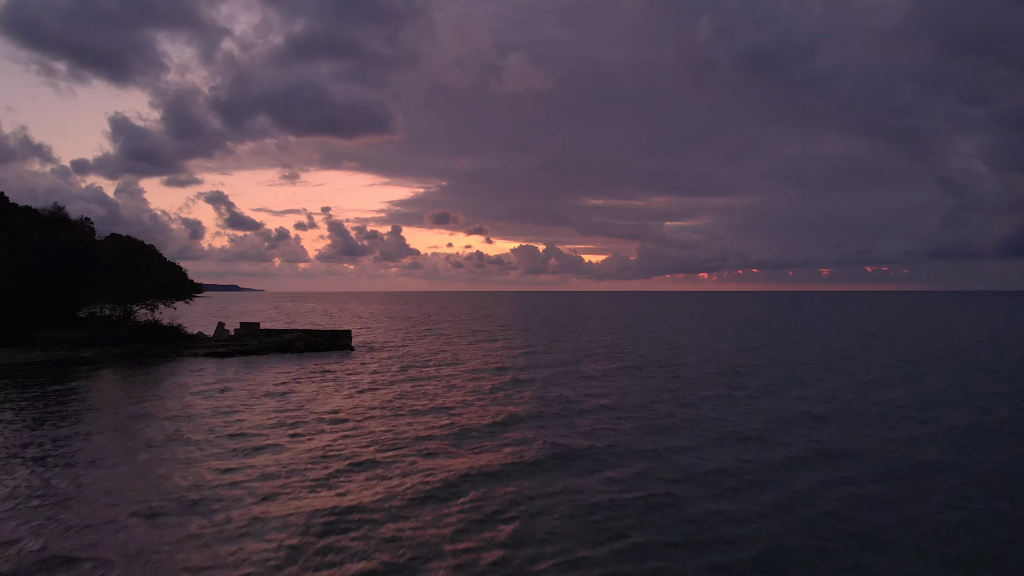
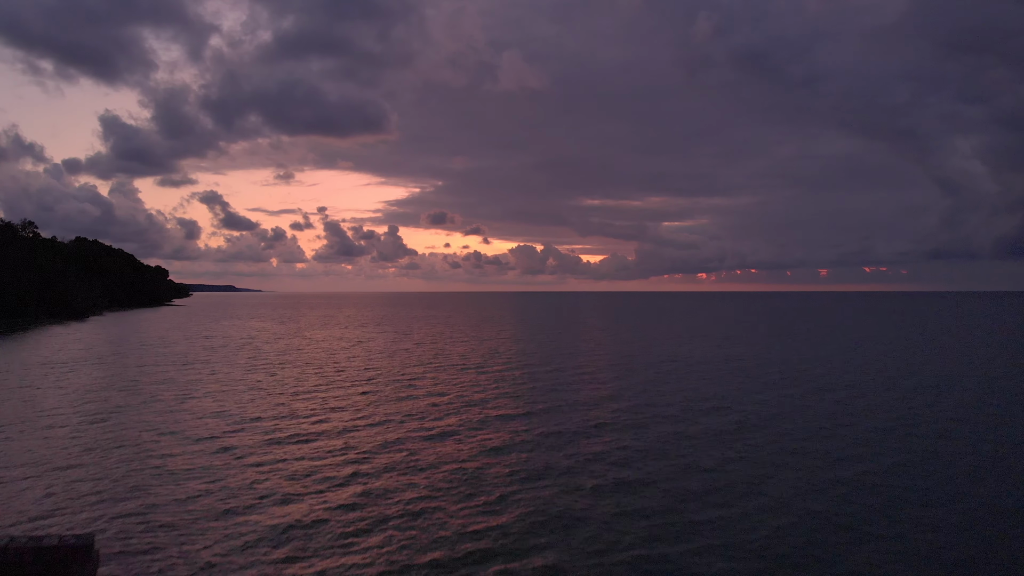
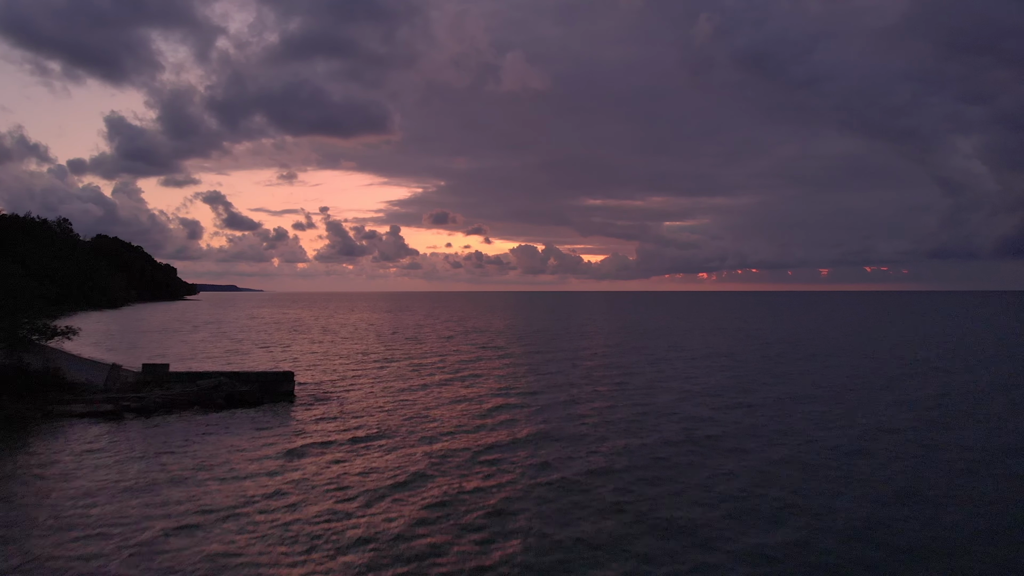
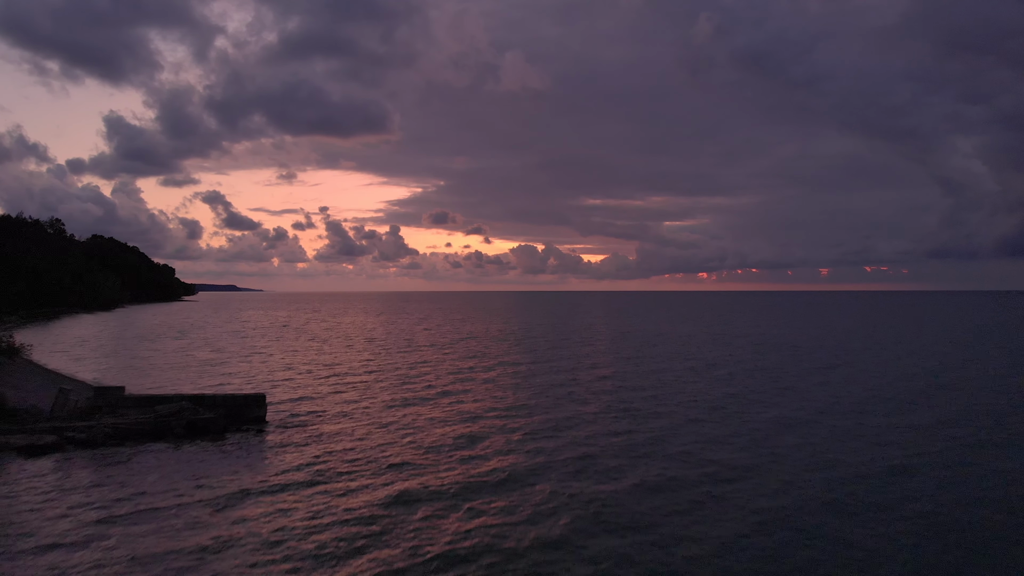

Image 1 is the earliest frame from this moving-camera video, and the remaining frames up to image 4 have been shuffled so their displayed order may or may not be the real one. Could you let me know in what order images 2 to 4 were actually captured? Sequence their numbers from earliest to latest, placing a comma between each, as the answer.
3, 4, 2
